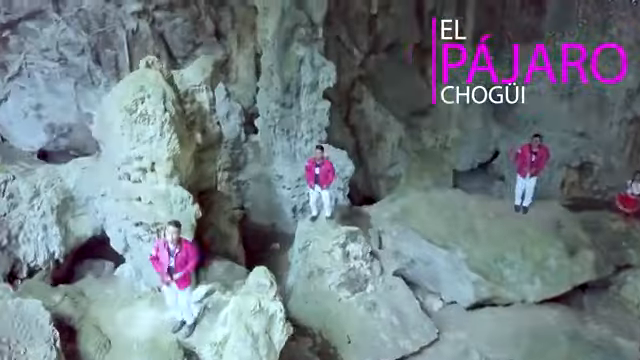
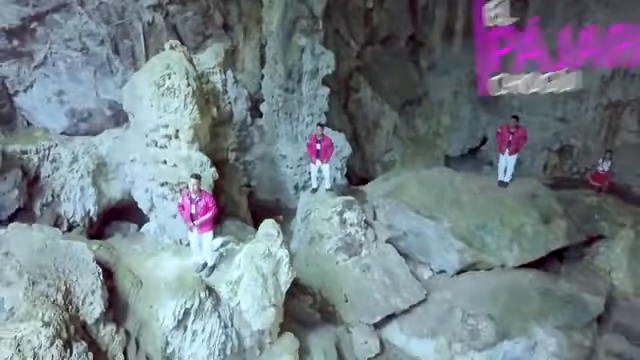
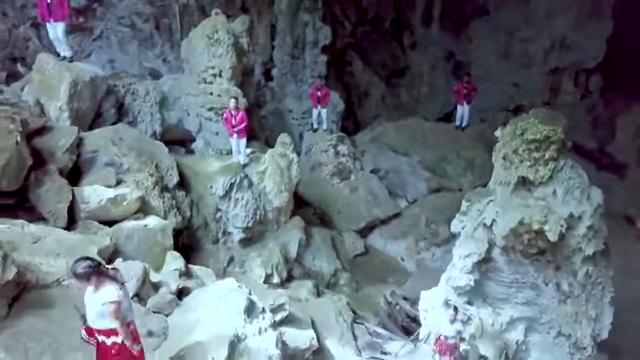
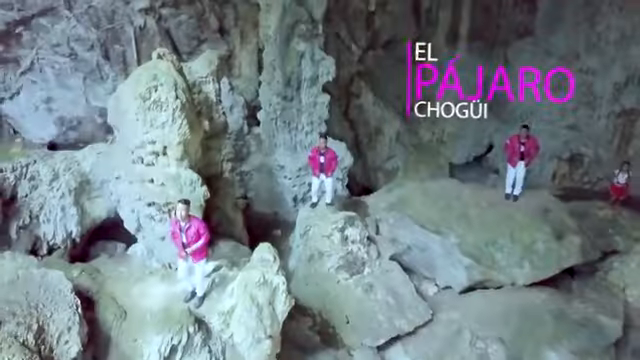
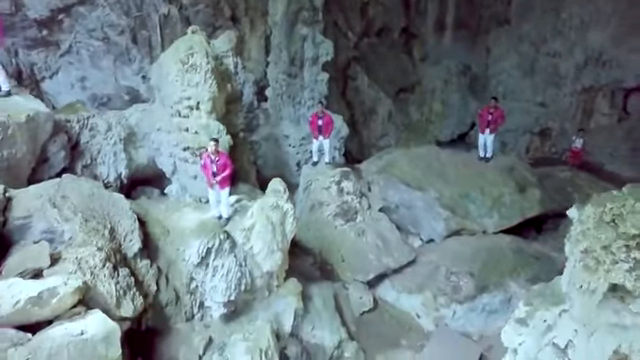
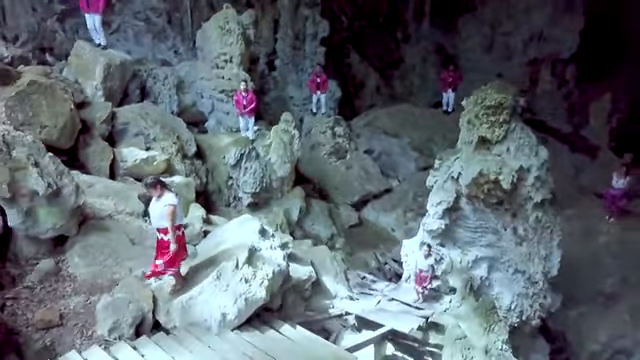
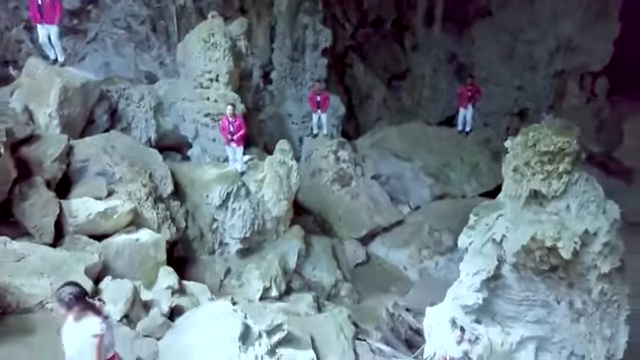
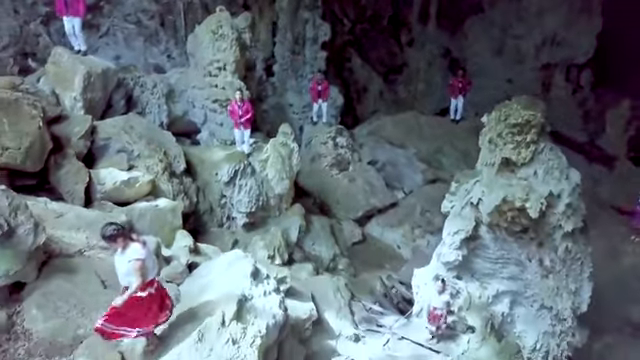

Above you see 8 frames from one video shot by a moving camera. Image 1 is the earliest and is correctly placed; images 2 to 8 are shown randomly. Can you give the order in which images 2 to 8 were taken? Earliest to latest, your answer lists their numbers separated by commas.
4, 2, 5, 7, 3, 8, 6
